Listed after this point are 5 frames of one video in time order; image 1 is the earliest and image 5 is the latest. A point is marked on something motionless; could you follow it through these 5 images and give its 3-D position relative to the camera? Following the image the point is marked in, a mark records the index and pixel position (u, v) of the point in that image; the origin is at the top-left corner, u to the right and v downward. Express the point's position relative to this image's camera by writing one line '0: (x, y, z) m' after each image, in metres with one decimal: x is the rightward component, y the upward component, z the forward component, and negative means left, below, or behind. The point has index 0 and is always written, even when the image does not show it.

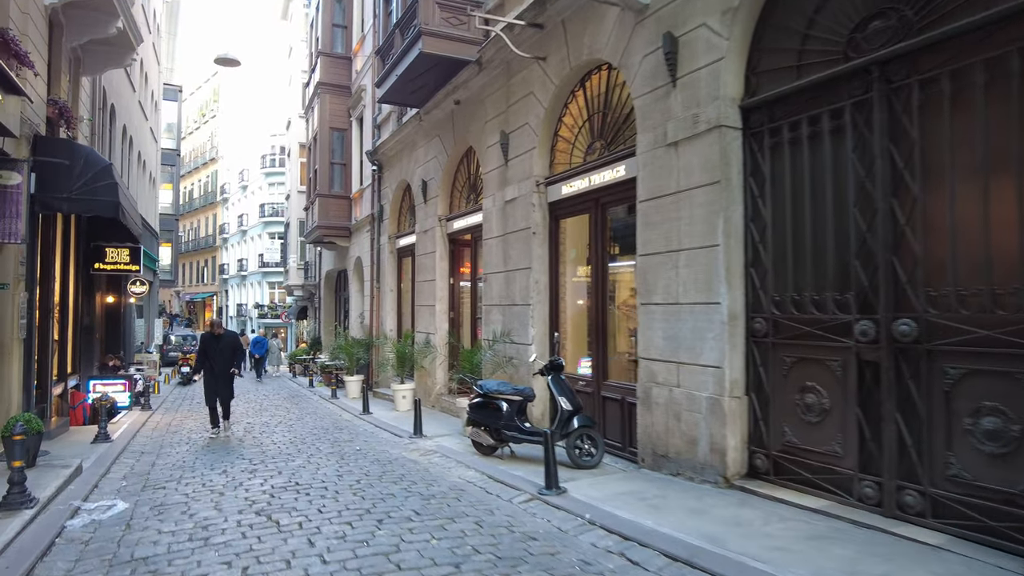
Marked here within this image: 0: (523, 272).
0: (+0.1, +0.2, +10.4) m
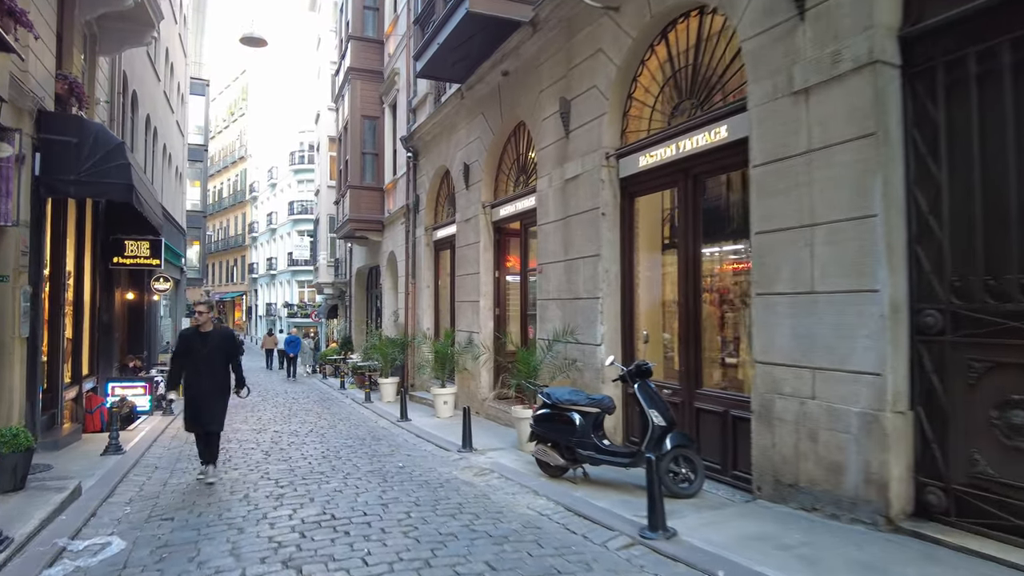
0: (+1.0, +0.4, +8.9) m
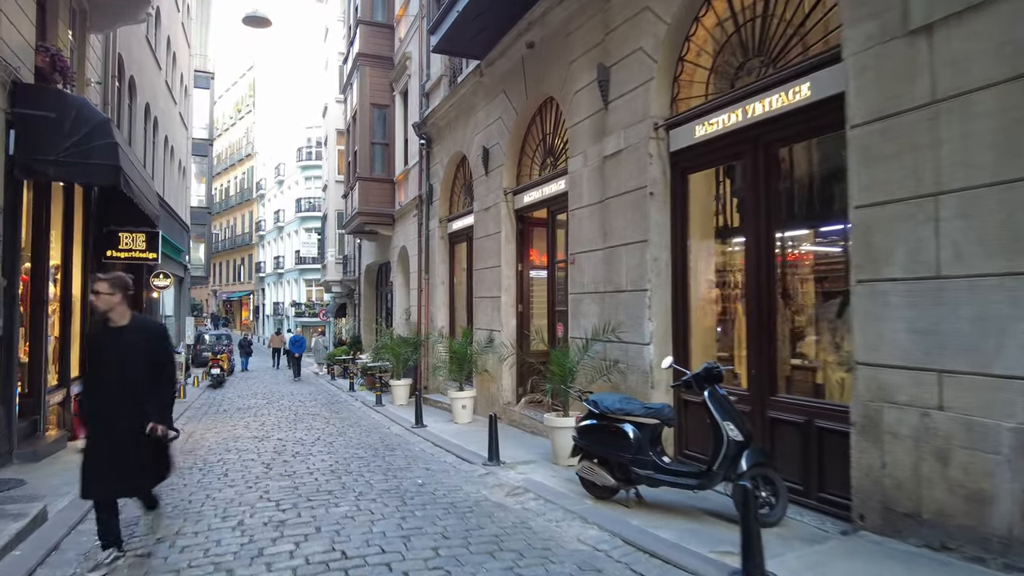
0: (+1.4, +0.5, +7.8) m
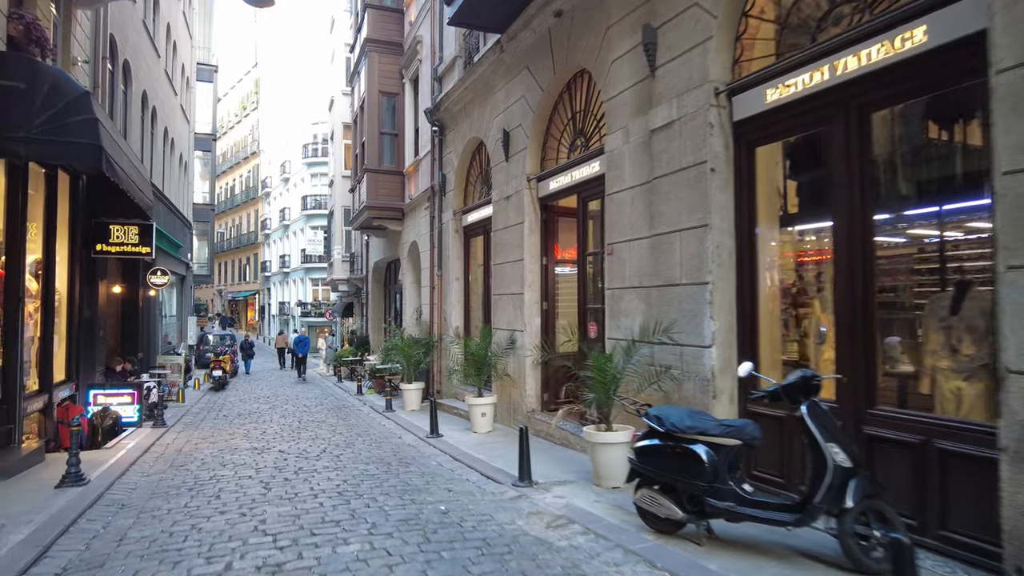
0: (+1.7, +0.5, +6.7) m
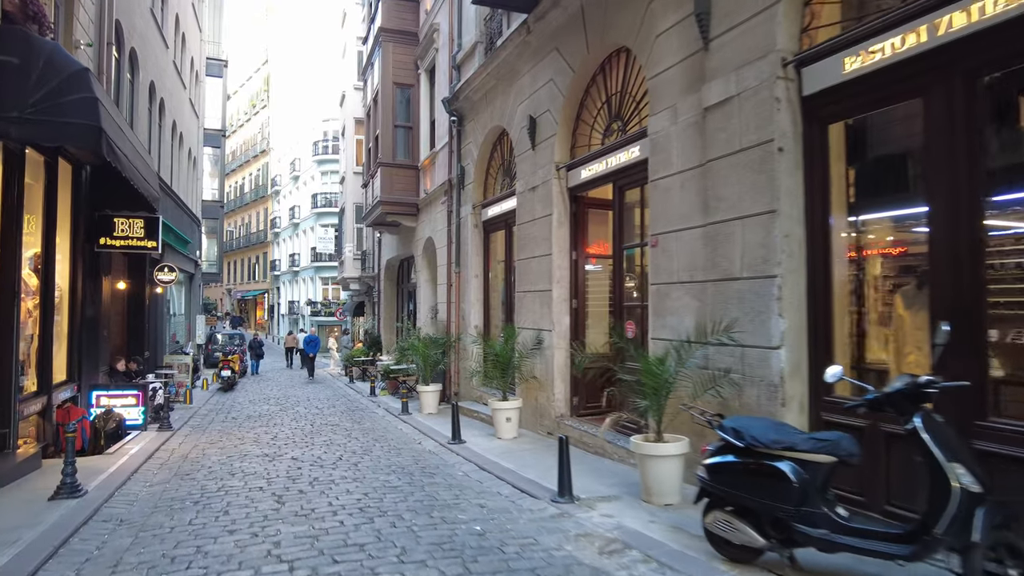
0: (+2.1, +0.6, +6.0) m
